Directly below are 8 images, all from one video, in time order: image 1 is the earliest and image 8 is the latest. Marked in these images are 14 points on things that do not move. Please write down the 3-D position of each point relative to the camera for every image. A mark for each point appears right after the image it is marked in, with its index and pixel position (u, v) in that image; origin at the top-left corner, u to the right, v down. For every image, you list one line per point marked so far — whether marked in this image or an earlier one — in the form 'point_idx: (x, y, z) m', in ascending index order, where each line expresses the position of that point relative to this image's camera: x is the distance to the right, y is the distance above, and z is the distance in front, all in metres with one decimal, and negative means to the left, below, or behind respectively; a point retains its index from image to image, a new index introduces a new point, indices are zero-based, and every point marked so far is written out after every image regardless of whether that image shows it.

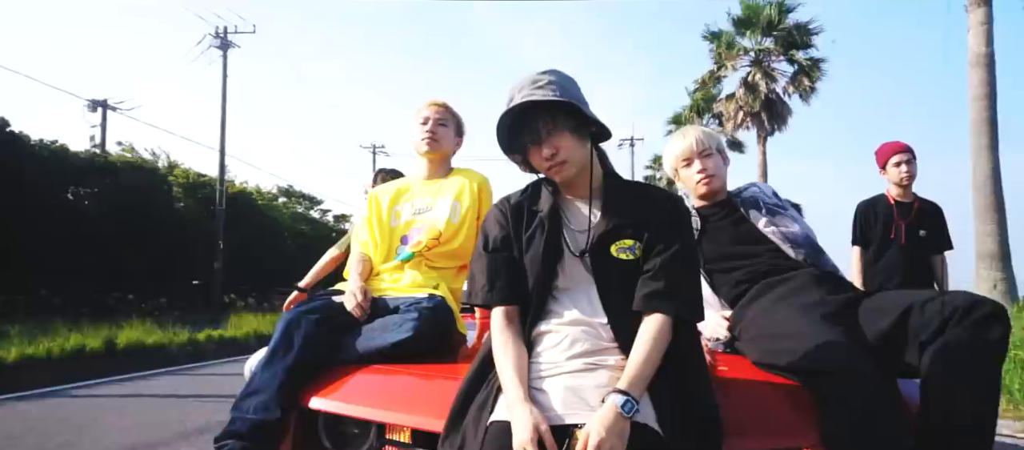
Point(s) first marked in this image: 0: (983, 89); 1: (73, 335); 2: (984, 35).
0: (+7.7, +2.2, +11.2) m
1: (-6.7, -1.7, +10.8) m
2: (+7.7, +3.2, +11.4) m
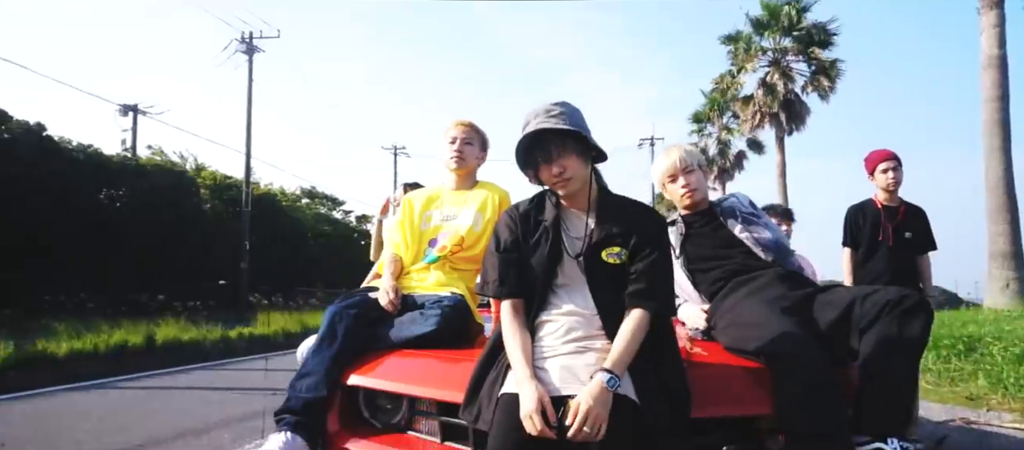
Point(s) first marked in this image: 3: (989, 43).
0: (+8.0, +2.2, +11.4) m
1: (-6.4, -1.7, +11.4) m
2: (+8.0, +3.2, +11.6) m
3: (+7.9, +3.0, +11.5) m
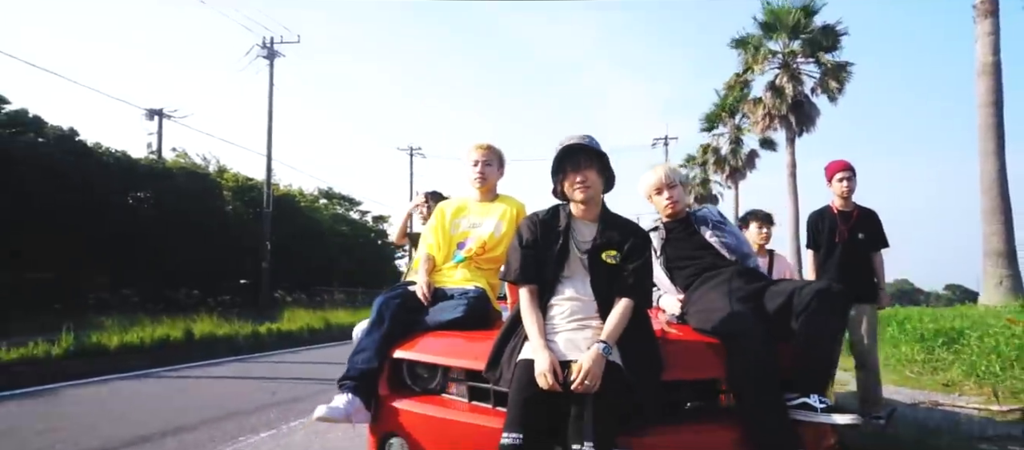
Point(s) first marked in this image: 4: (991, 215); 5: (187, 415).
0: (+8.2, +2.2, +11.9) m
1: (-6.2, -1.8, +12.2) m
2: (+8.3, +3.2, +12.1) m
3: (+8.1, +3.0, +12.0) m
4: (+8.1, +0.2, +11.8) m
5: (-3.3, -1.9, +7.4) m
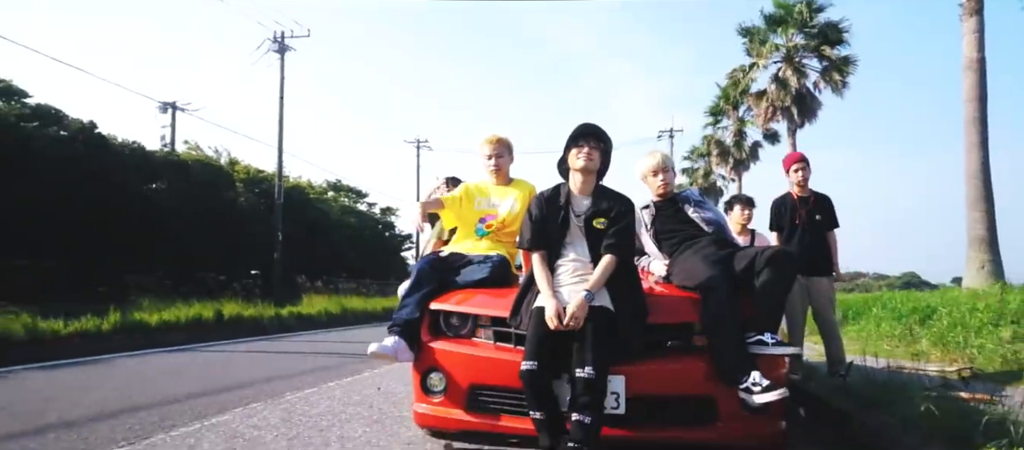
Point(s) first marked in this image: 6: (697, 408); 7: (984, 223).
0: (+8.4, +2.4, +12.6) m
1: (-6.0, -1.5, +13.1) m
2: (+8.4, +3.4, +12.8) m
3: (+8.3, +3.3, +12.7) m
4: (+8.3, +0.4, +12.5) m
5: (-3.2, -1.7, +8.2) m
6: (+1.0, -1.0, +3.7) m
7: (+8.3, +0.1, +12.4) m
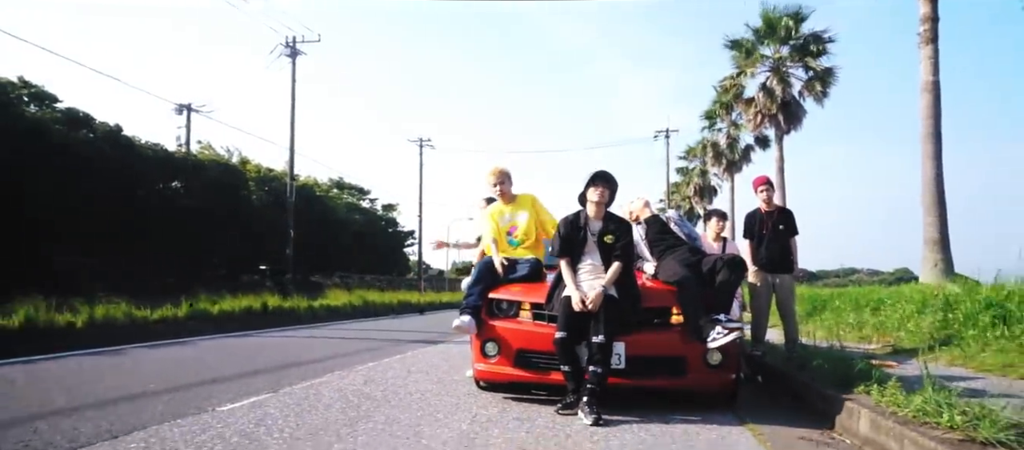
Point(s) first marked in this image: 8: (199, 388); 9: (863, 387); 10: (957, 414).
0: (+8.6, +2.4, +14.4) m
1: (-5.8, -1.6, +14.8) m
2: (+8.7, +3.3, +14.5) m
3: (+8.5, +3.2, +14.5) m
4: (+8.5, +0.3, +14.3) m
5: (-2.9, -1.8, +9.9) m
6: (+1.3, -1.1, +5.4) m
7: (+8.6, 0.0, +14.2) m
8: (-2.8, -1.5, +6.3) m
9: (+2.4, -1.1, +4.8) m
10: (+2.3, -1.0, +3.6) m
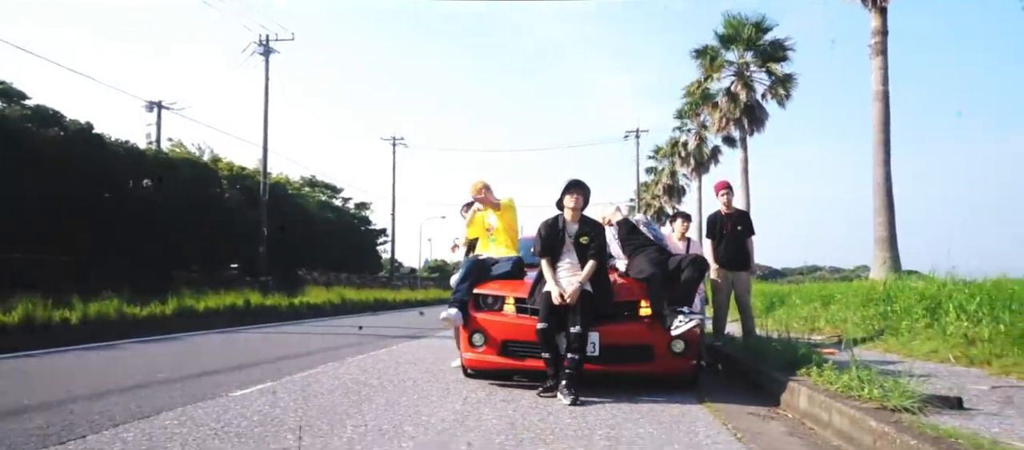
0: (+8.1, +2.3, +15.3) m
1: (-6.3, -1.5, +15.2) m
2: (+8.2, +3.3, +15.5) m
3: (+8.0, +3.2, +15.4) m
4: (+8.0, +0.3, +15.2) m
5: (-3.2, -1.8, +10.4) m
6: (+1.1, -1.1, +6.1) m
7: (+8.1, 0.0, +15.1) m
8: (-3.0, -1.5, +6.8) m
9: (+2.3, -1.1, +5.5) m
10: (+2.2, -1.0, +4.3) m
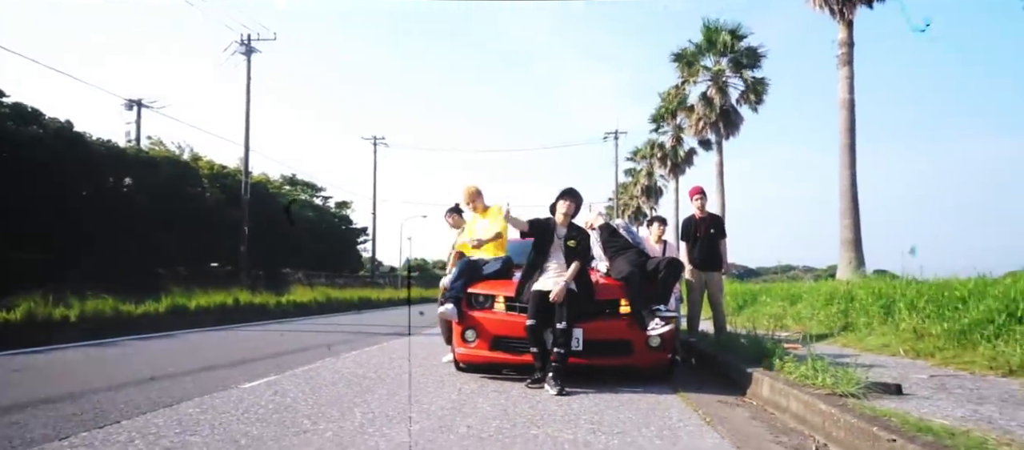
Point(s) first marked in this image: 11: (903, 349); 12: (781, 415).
0: (+7.7, +2.3, +16.1) m
1: (-6.6, -1.6, +15.5) m
2: (+7.8, +3.2, +16.2) m
3: (+7.7, +3.1, +16.1) m
4: (+7.6, +0.3, +16.0) m
5: (-3.4, -1.8, +10.8) m
6: (+1.1, -1.1, +6.6) m
7: (+7.7, -0.1, +15.9) m
8: (-3.1, -1.5, +7.2) m
9: (+2.2, -1.2, +6.0) m
10: (+2.2, -1.0, +4.8) m
11: (+3.7, -1.2, +6.7) m
12: (+1.9, -1.3, +5.0) m
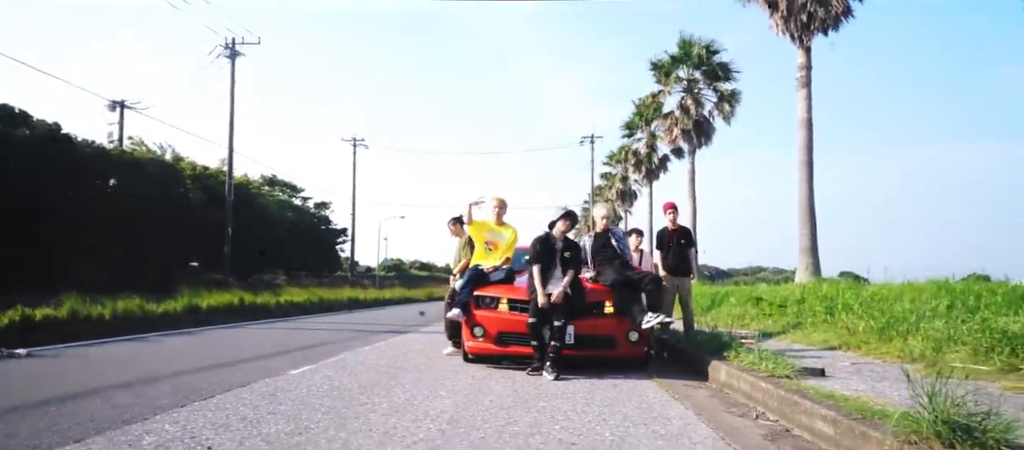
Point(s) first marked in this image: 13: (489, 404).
0: (+7.4, +2.1, +17.6) m
1: (-6.9, -1.7, +16.5) m
2: (+7.5, +3.0, +17.7) m
3: (+7.4, +2.9, +17.7) m
4: (+7.3, +0.1, +17.5) m
5: (-3.6, -2.0, +11.9) m
6: (+1.1, -1.3, +7.9) m
7: (+7.4, -0.3, +17.4) m
8: (-3.1, -1.6, +8.4) m
9: (+2.3, -1.3, +7.4) m
10: (+2.3, -1.2, +6.2) m
11: (+3.7, -1.4, +8.1) m
12: (+2.0, -1.5, +6.3) m
13: (-0.2, -1.4, +5.6) m
